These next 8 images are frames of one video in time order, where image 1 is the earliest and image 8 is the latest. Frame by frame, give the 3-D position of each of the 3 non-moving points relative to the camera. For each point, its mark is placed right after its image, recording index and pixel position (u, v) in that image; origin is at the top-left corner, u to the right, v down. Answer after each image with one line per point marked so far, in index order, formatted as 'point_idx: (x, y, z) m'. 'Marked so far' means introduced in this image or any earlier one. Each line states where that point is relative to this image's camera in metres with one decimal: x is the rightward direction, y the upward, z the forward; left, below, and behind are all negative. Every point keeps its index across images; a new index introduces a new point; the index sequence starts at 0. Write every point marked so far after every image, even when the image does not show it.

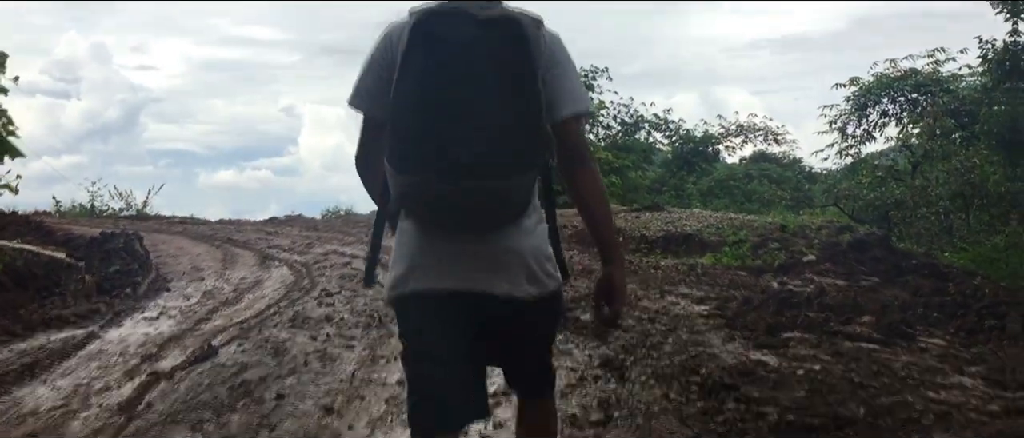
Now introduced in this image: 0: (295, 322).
0: (-1.4, -0.7, +6.3) m
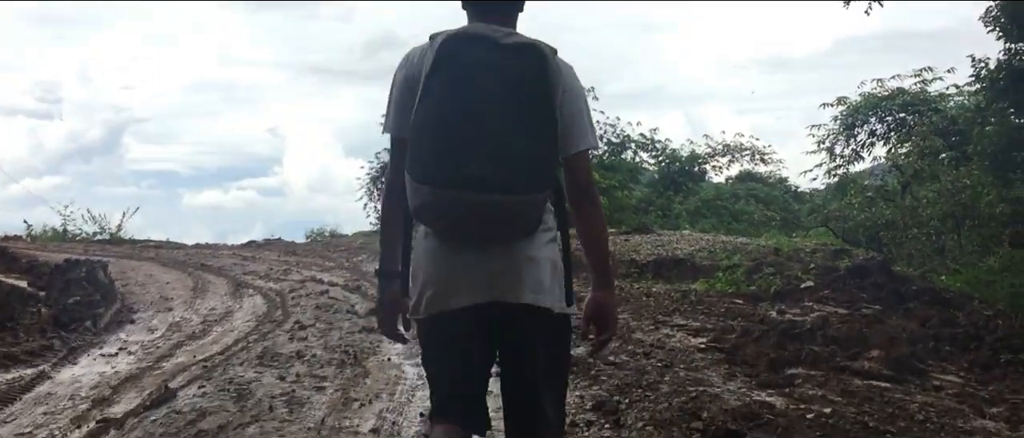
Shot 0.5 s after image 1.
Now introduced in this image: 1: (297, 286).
0: (-1.5, -0.9, +5.9) m
1: (-2.2, -0.7, +9.8) m
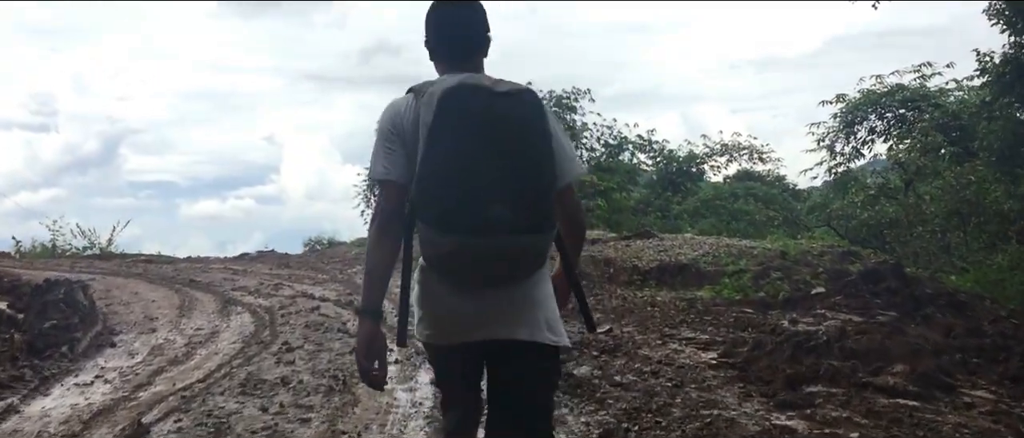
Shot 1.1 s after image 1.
0: (-1.5, -1.0, +5.5) m
1: (-2.2, -0.8, +9.5) m
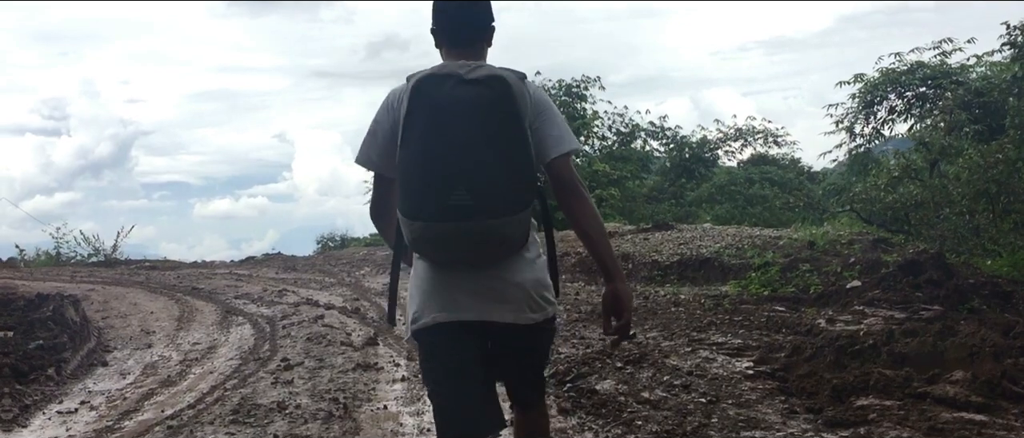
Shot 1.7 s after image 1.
0: (-1.4, -1.0, +5.0) m
1: (-2.1, -0.8, +9.0) m
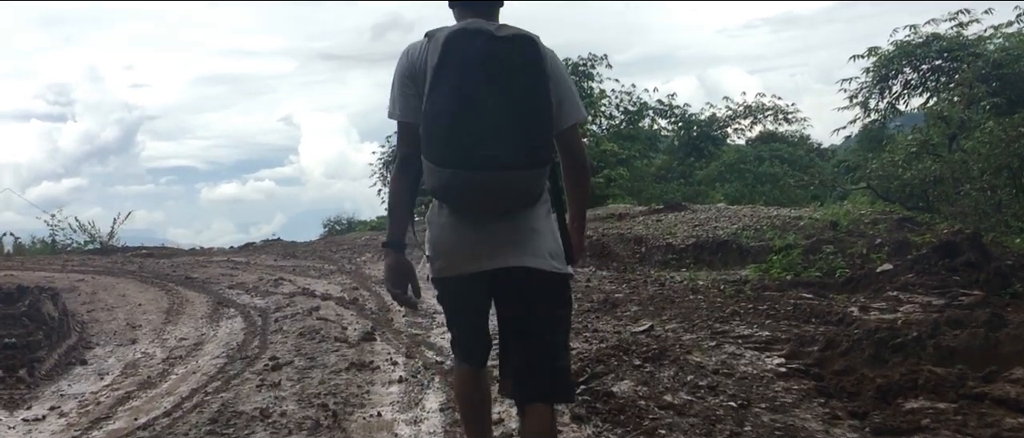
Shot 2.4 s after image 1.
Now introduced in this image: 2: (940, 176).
0: (-1.4, -1.0, +4.5) m
1: (-2.0, -0.7, +8.5) m
2: (+6.0, +0.6, +13.5) m
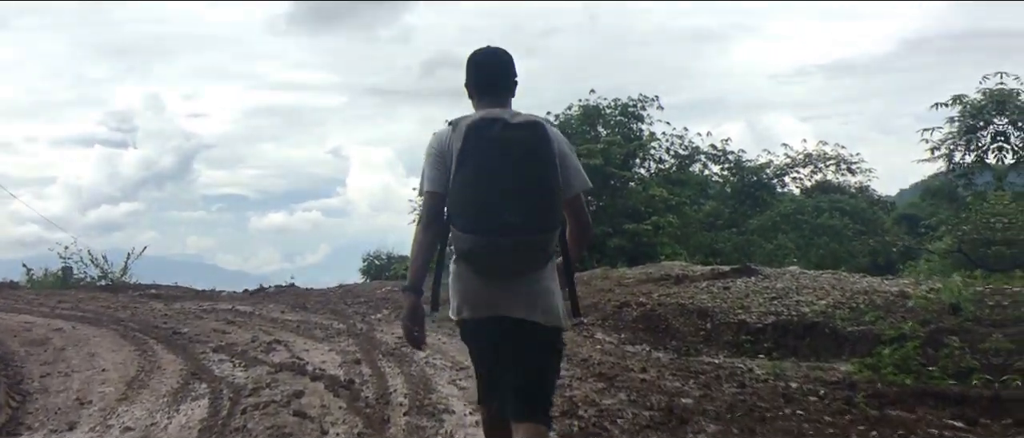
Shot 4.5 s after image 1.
0: (-1.3, -1.2, +2.9) m
1: (-1.7, -1.1, +6.9) m
2: (+6.5, -0.3, +11.6) m
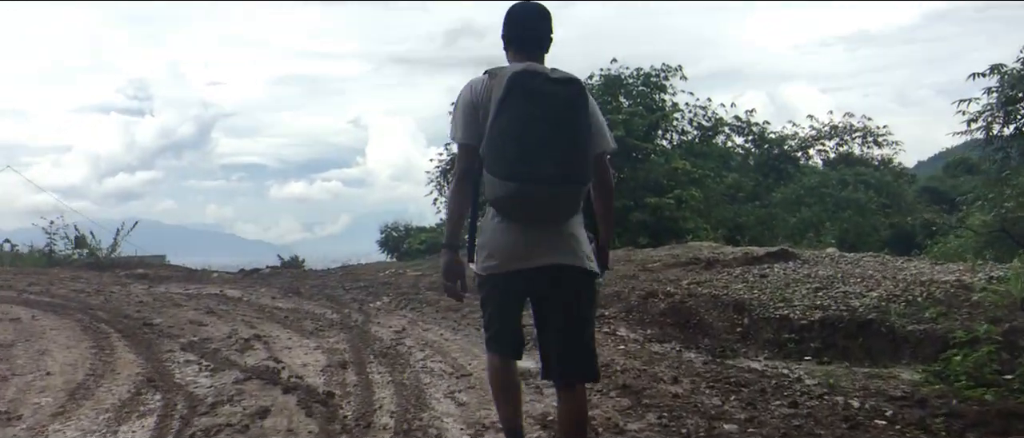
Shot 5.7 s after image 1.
0: (-1.4, -1.3, +1.9) m
1: (-1.7, -1.0, +5.9) m
2: (+6.6, -0.1, +10.4) m
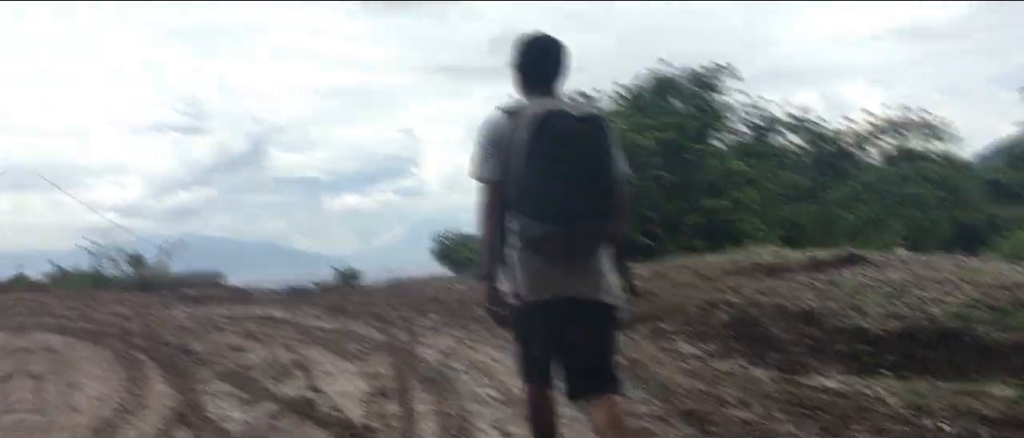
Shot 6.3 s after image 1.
0: (-1.3, -1.4, +1.5) m
1: (-1.4, -1.2, +5.5) m
2: (+7.1, 0.0, +9.5) m
